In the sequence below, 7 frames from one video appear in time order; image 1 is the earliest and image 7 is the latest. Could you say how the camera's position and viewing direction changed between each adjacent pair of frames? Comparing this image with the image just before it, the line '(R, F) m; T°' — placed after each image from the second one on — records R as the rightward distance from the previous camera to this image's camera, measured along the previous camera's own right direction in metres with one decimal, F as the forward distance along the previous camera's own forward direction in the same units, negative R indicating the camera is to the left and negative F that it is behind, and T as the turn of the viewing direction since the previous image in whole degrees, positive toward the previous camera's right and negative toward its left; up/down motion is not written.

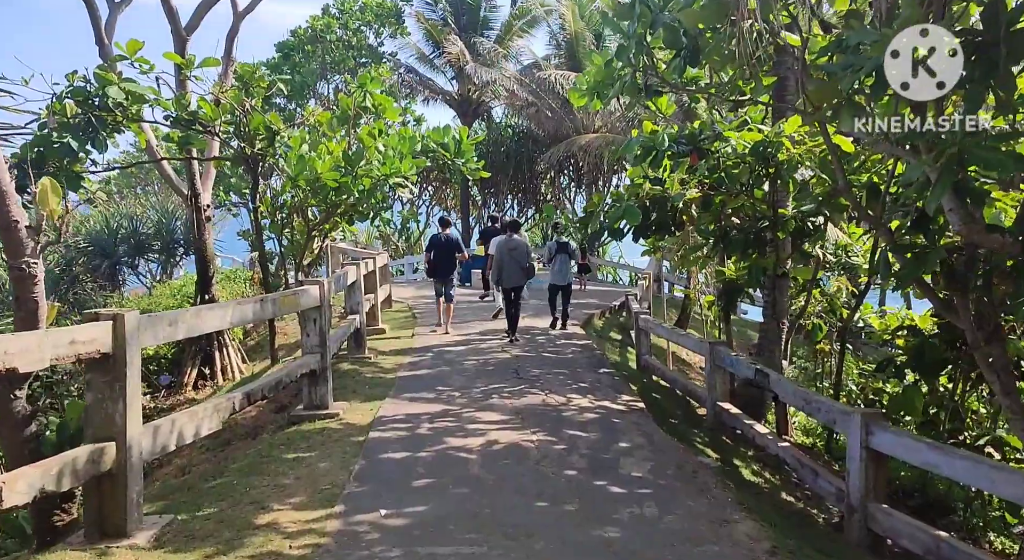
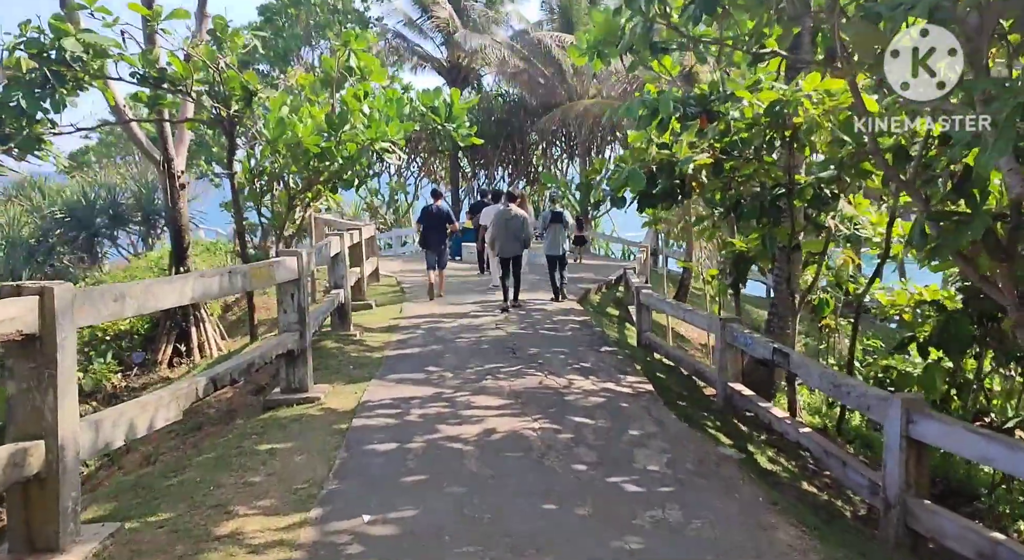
(-0.1, +0.5) m; +1°
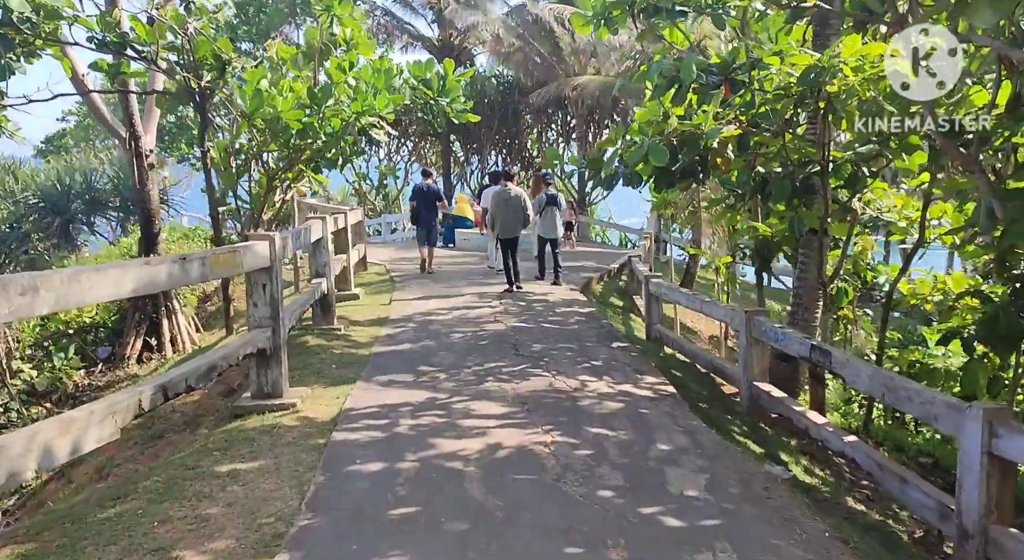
(-0.1, +0.6) m; +1°
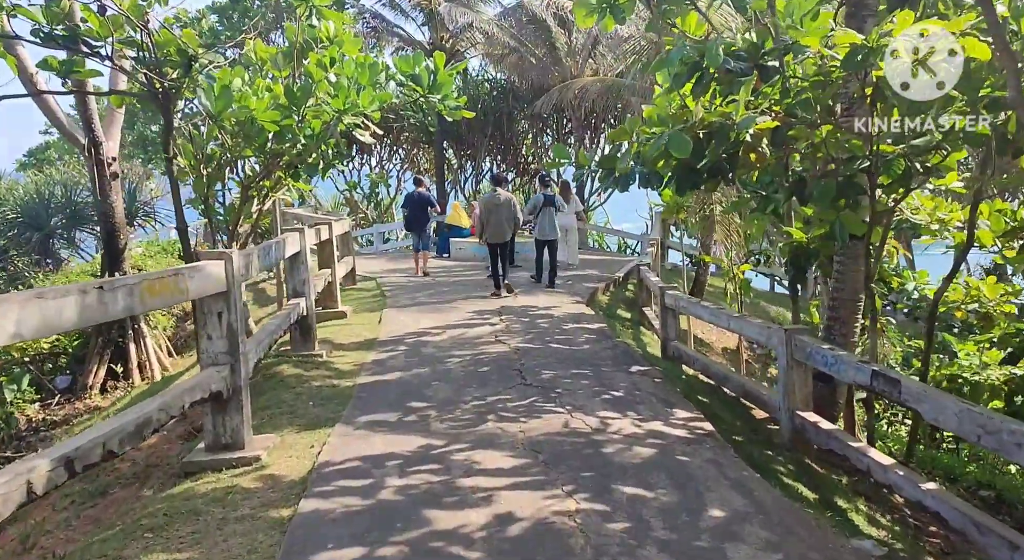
(-0.1, +0.7) m; 0°
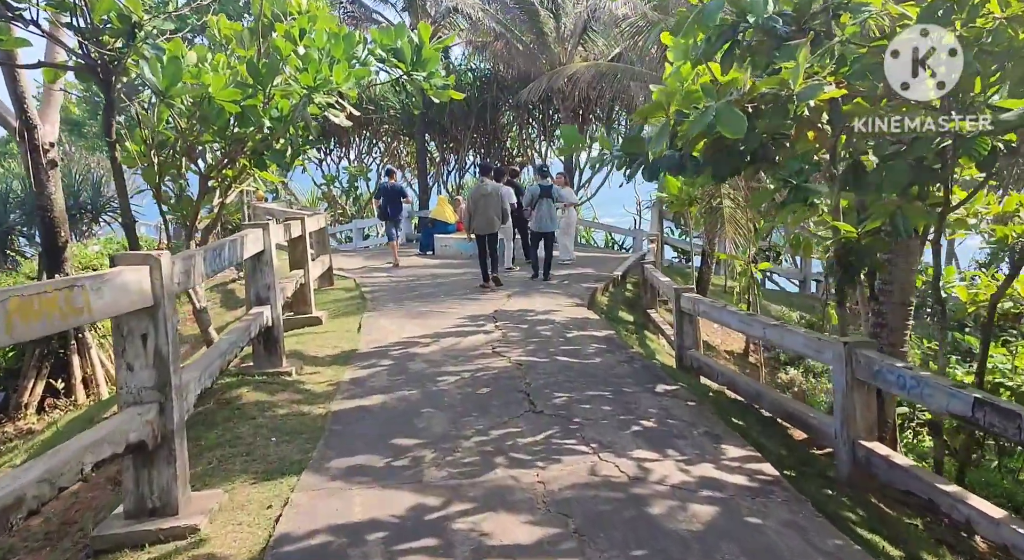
(-0.1, +0.8) m; +1°
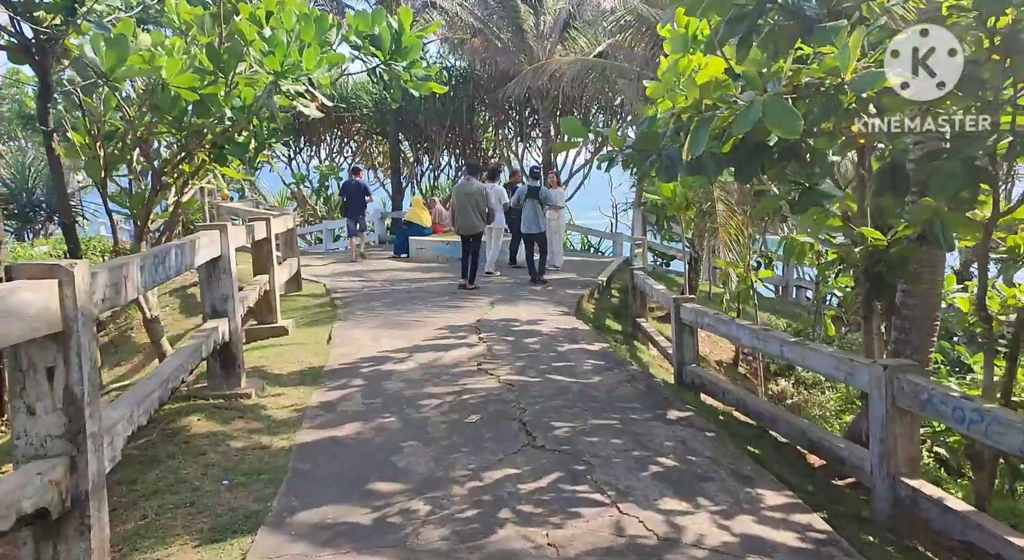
(-0.1, +0.6) m; +2°
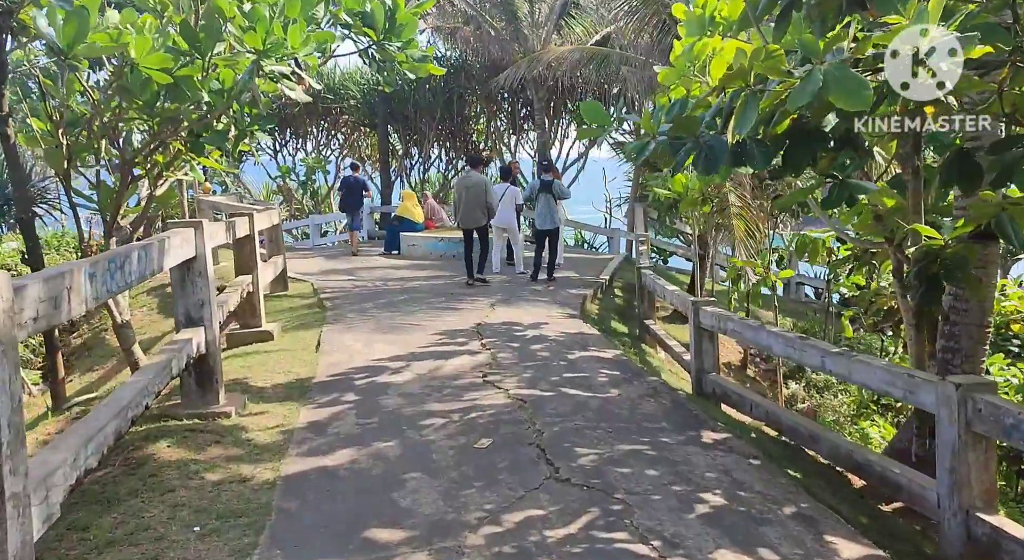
(-0.1, +0.5) m; +1°
